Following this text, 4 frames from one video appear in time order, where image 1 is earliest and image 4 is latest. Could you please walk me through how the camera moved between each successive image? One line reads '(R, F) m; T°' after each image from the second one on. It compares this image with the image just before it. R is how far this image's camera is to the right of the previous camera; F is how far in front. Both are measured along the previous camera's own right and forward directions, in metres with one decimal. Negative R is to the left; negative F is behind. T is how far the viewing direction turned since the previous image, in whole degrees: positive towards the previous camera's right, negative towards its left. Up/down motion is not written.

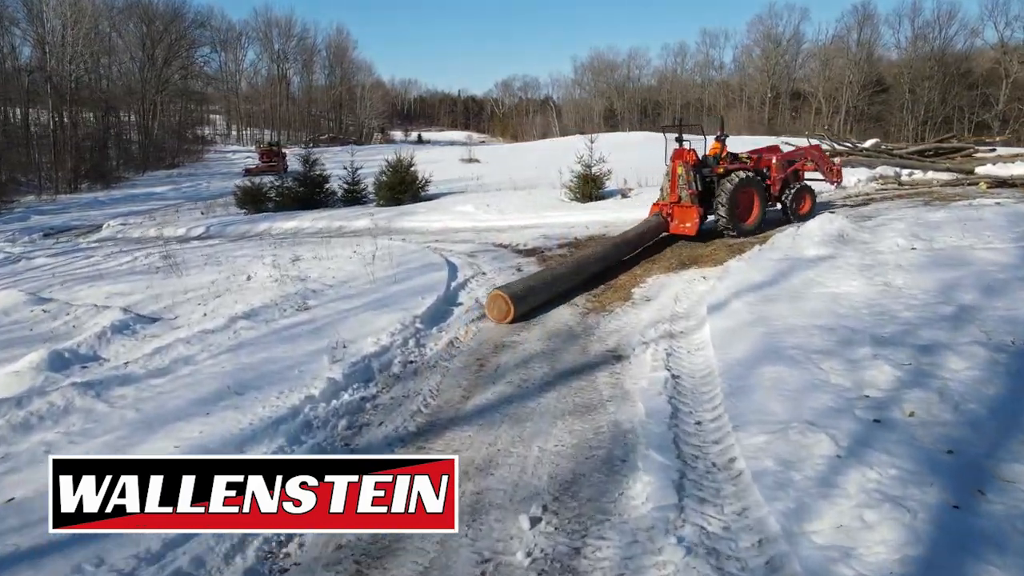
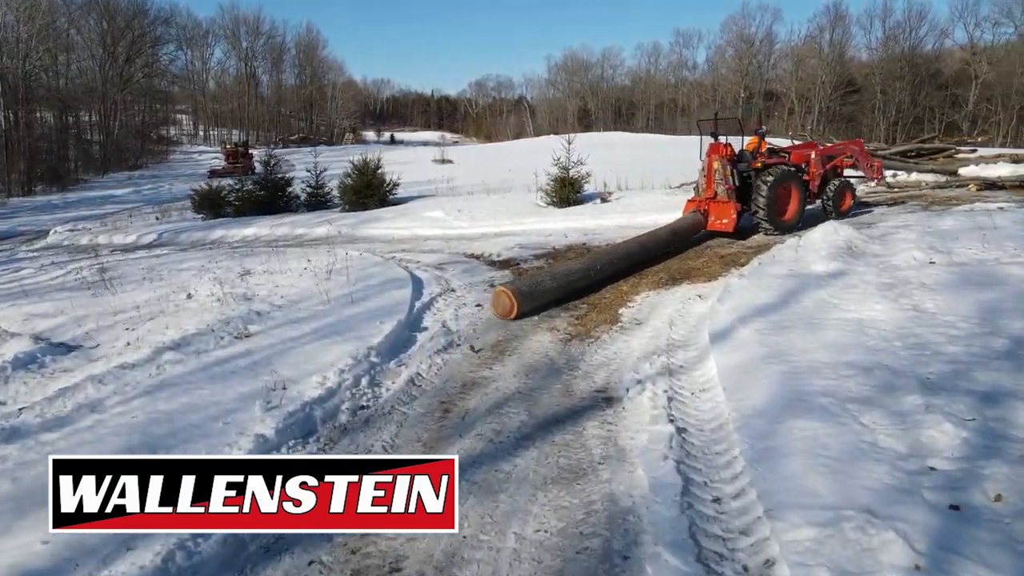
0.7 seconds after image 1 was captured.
(0.0, +0.9) m; +2°
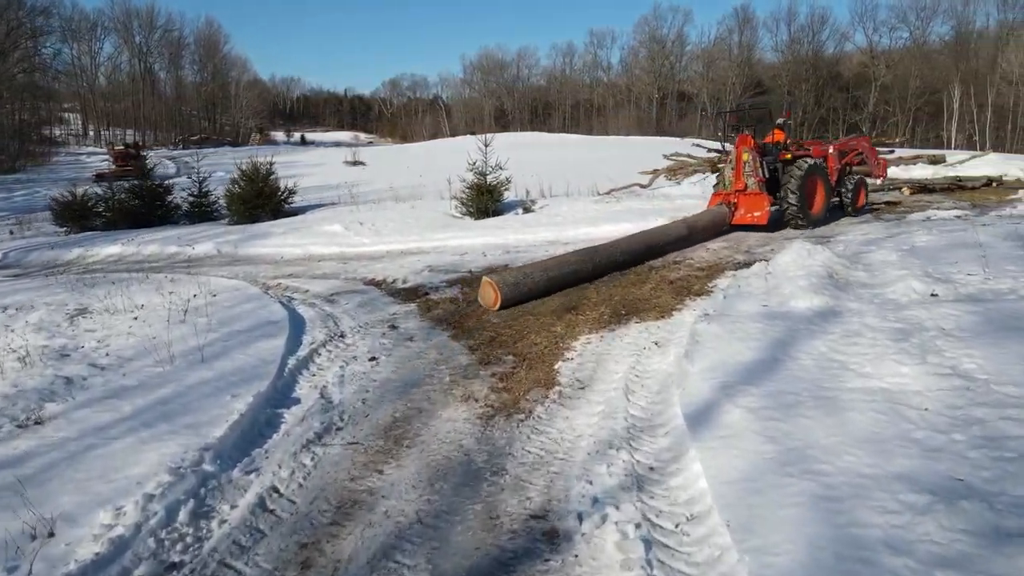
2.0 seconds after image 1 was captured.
(+0.1, +1.6) m; +6°
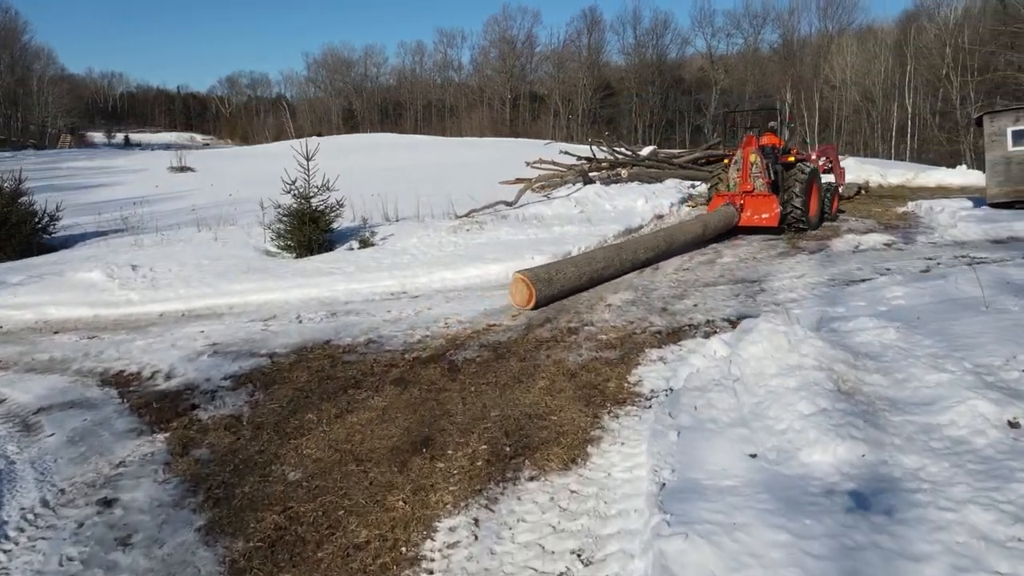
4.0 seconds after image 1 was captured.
(+0.3, +2.6) m; +11°
